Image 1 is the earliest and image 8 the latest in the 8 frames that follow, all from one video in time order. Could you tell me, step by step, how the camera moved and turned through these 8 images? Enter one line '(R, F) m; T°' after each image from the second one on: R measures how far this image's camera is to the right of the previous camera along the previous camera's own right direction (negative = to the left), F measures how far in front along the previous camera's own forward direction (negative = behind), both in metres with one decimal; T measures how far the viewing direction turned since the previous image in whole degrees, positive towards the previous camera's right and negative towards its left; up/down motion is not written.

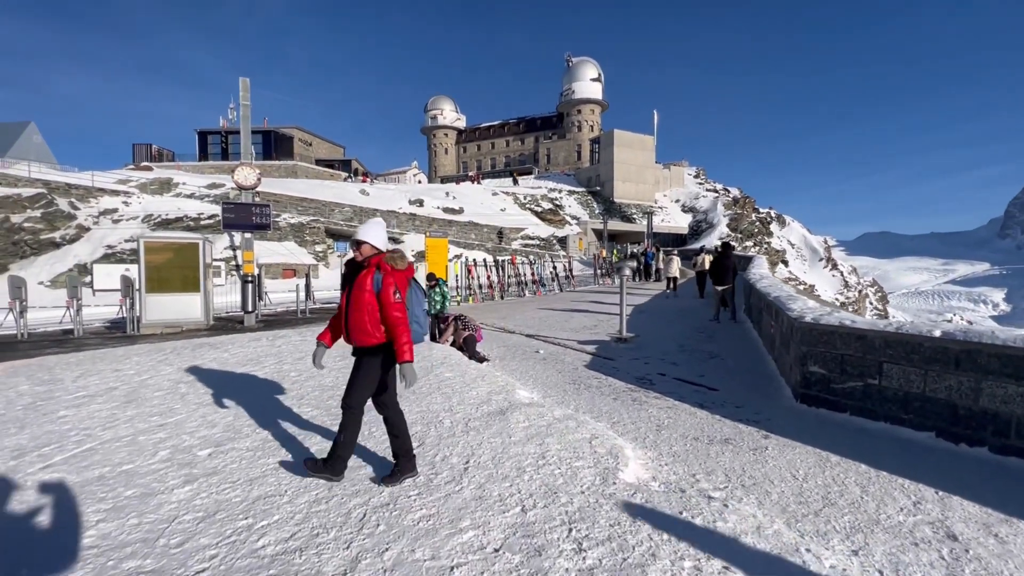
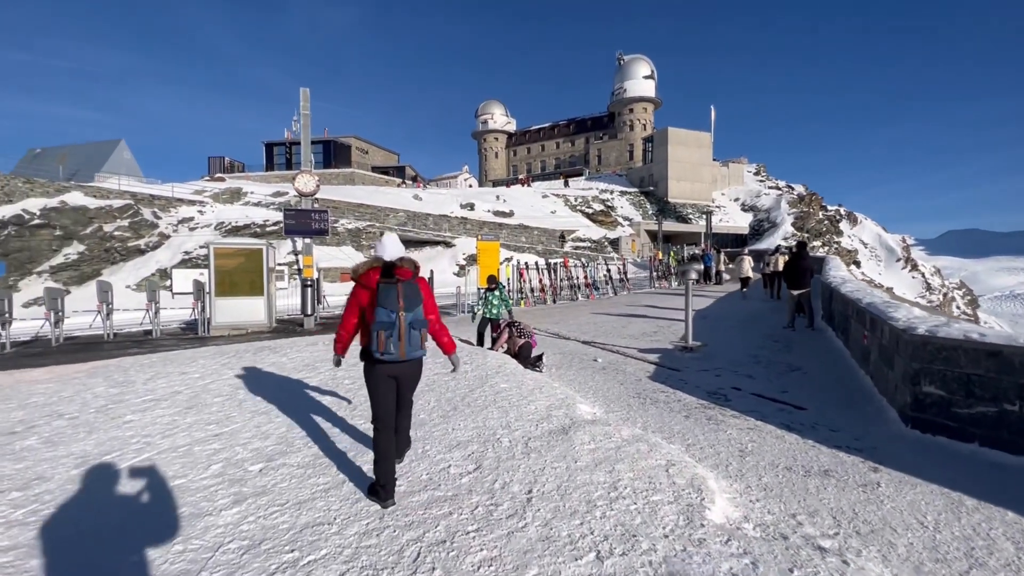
(-0.1, +0.4) m; -6°
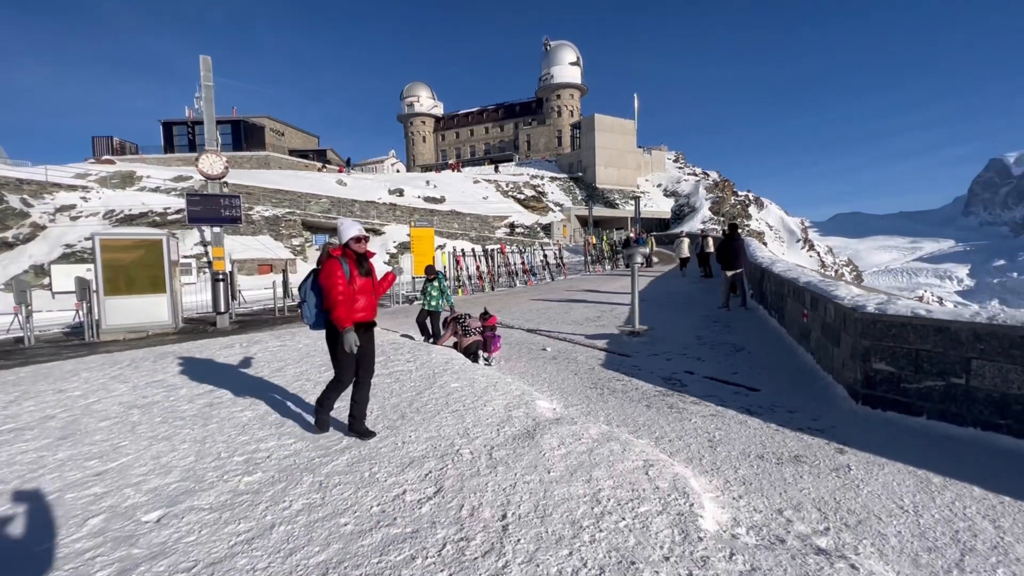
(-0.2, +0.6) m; +8°
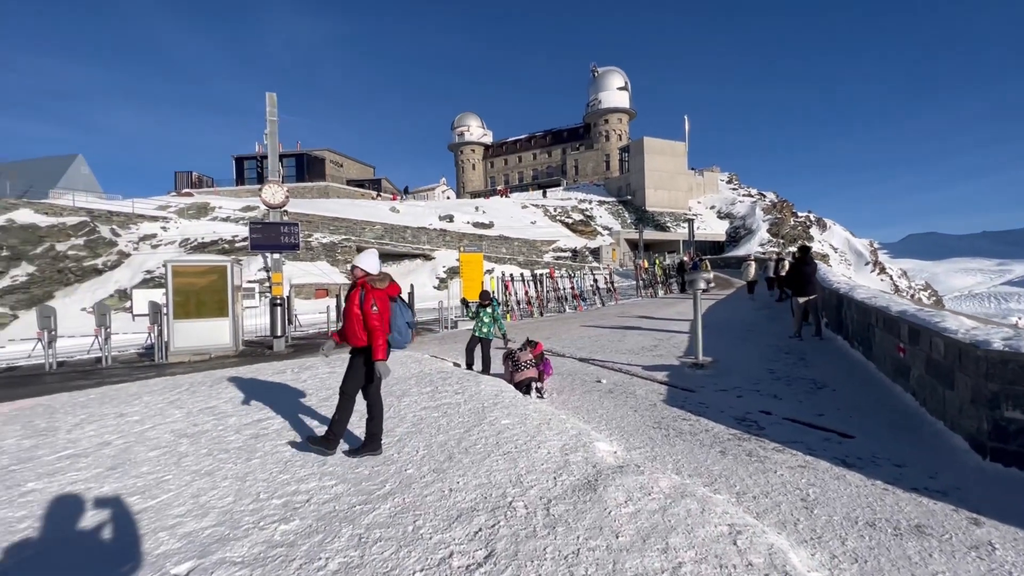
(-0.1, +0.4) m; -6°
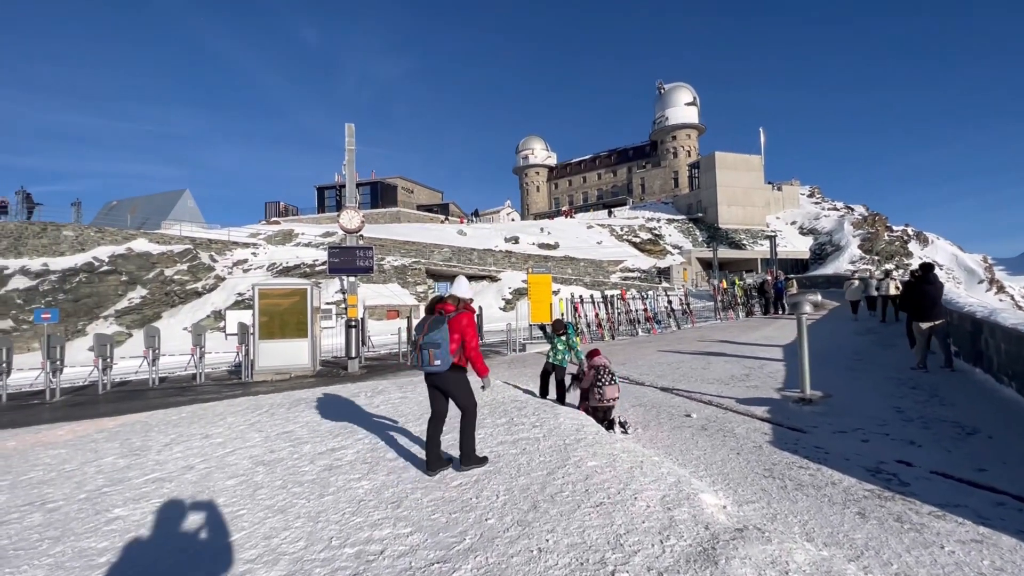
(-0.2, +0.4) m; -8°
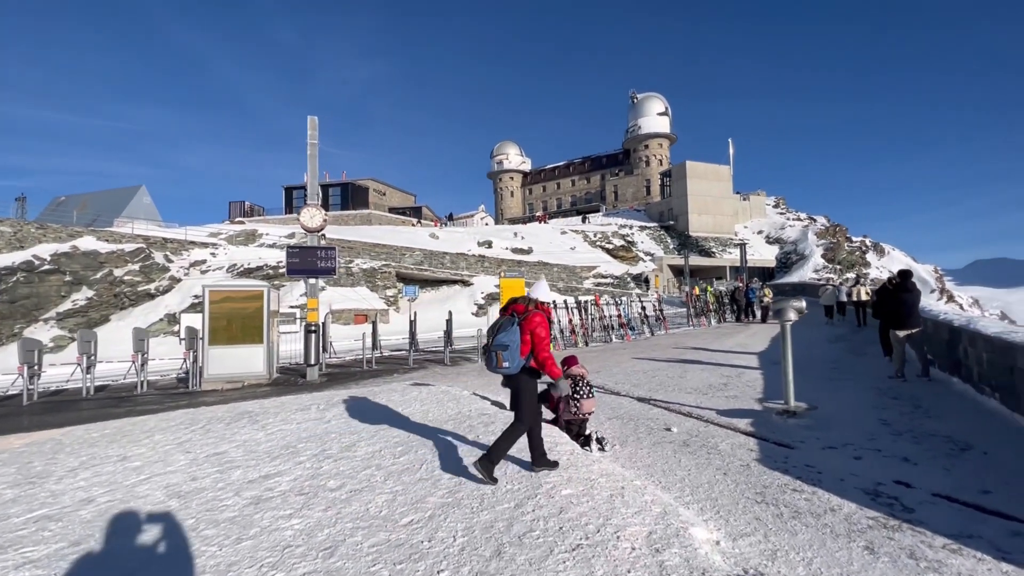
(+0.1, +0.6) m; +3°
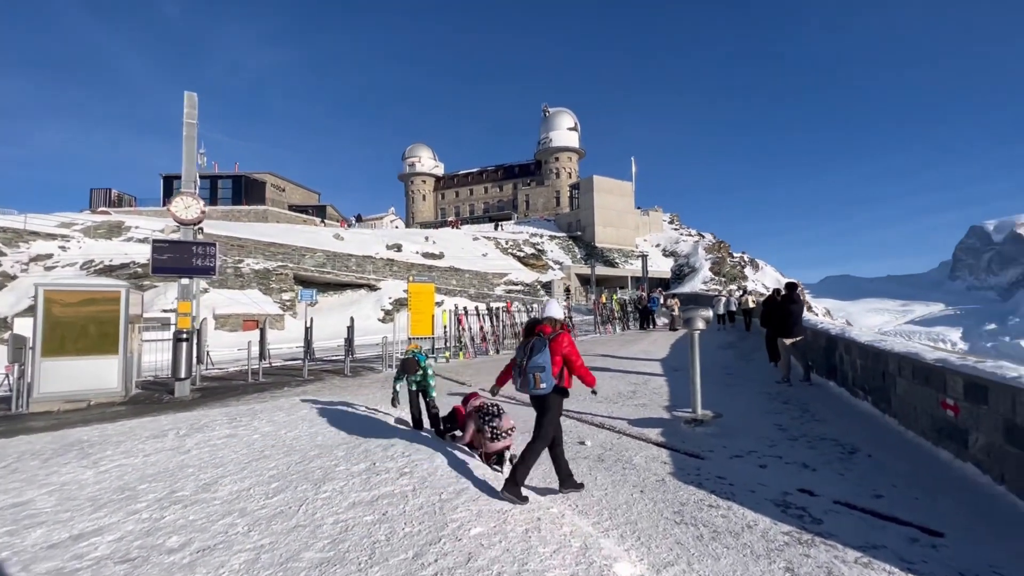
(0.0, +0.6) m; +11°
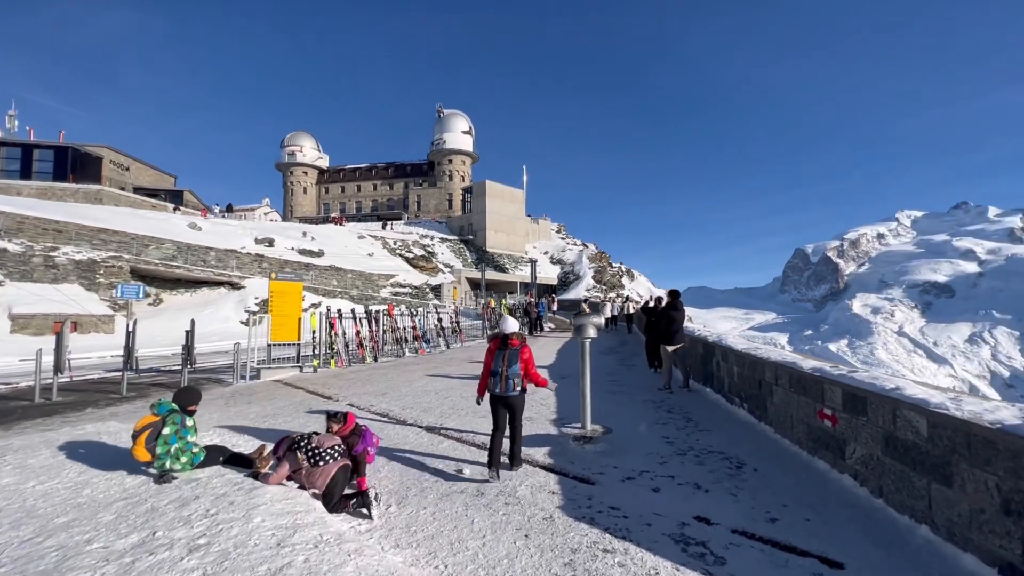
(+0.3, +1.0) m; +13°
